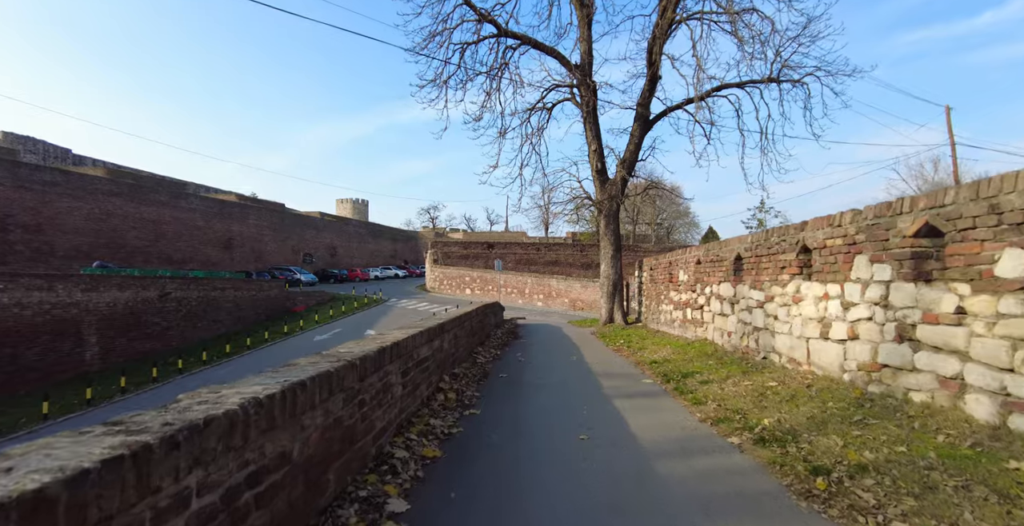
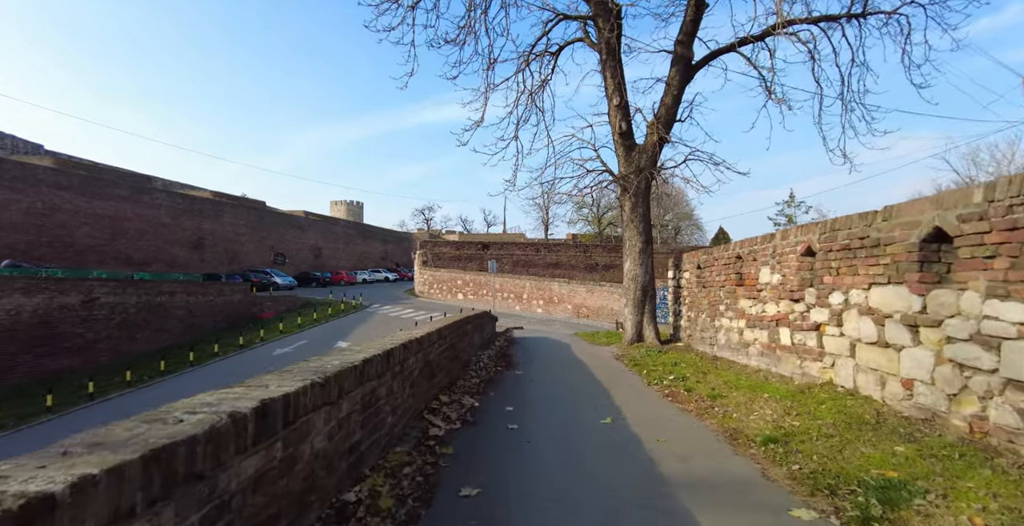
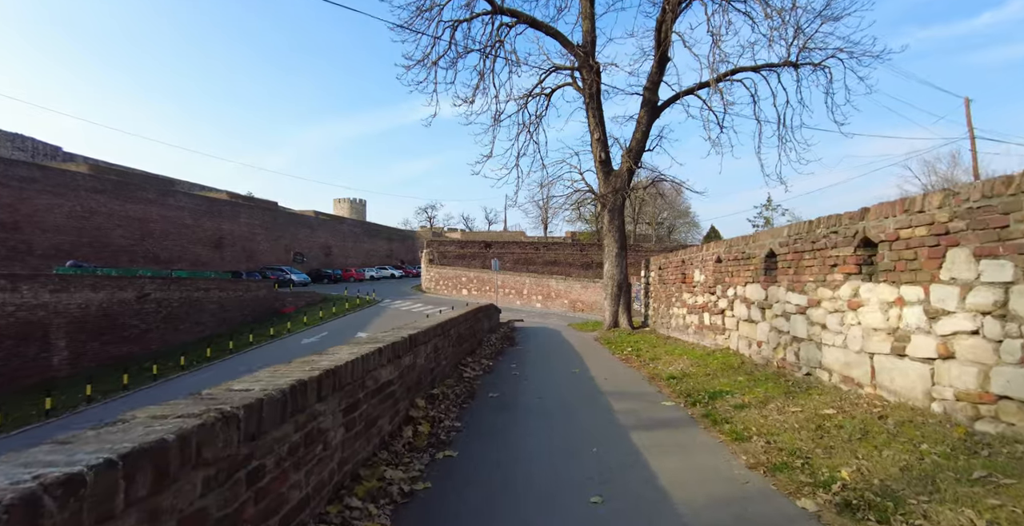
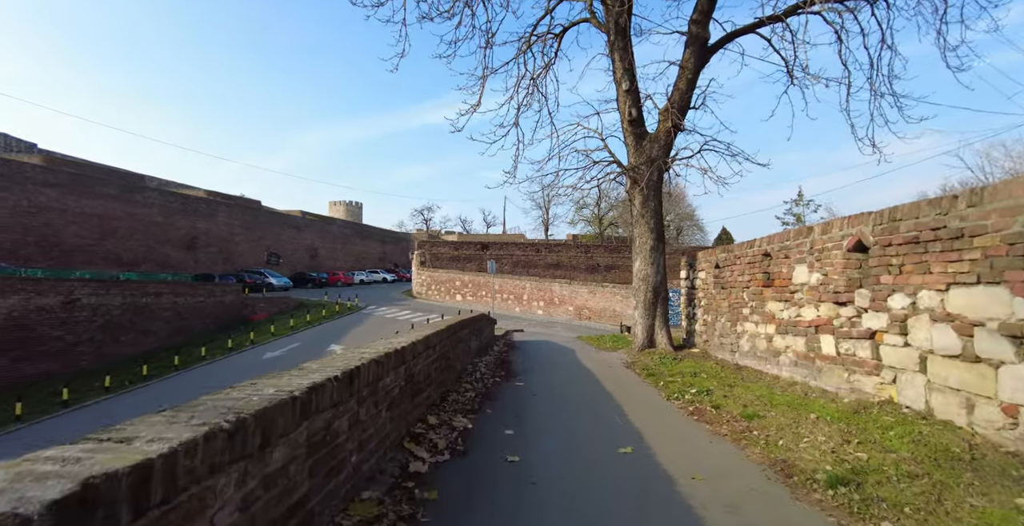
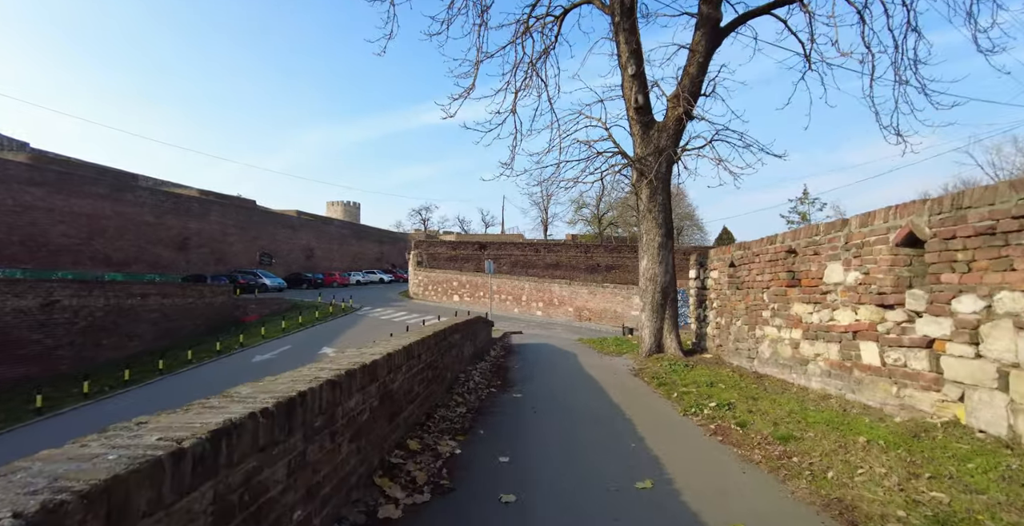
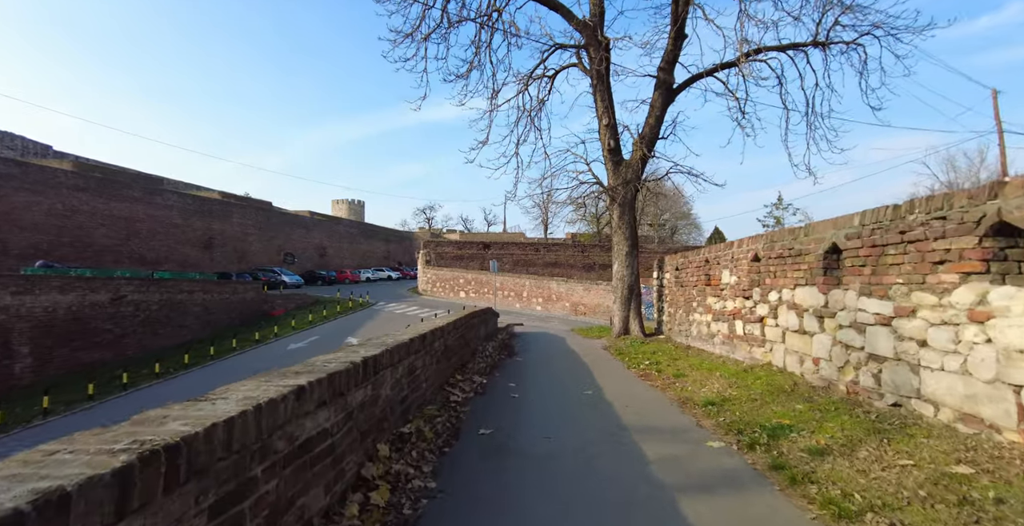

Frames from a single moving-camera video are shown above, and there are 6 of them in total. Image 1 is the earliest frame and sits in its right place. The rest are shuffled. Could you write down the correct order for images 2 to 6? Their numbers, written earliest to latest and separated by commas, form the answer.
3, 6, 2, 4, 5
